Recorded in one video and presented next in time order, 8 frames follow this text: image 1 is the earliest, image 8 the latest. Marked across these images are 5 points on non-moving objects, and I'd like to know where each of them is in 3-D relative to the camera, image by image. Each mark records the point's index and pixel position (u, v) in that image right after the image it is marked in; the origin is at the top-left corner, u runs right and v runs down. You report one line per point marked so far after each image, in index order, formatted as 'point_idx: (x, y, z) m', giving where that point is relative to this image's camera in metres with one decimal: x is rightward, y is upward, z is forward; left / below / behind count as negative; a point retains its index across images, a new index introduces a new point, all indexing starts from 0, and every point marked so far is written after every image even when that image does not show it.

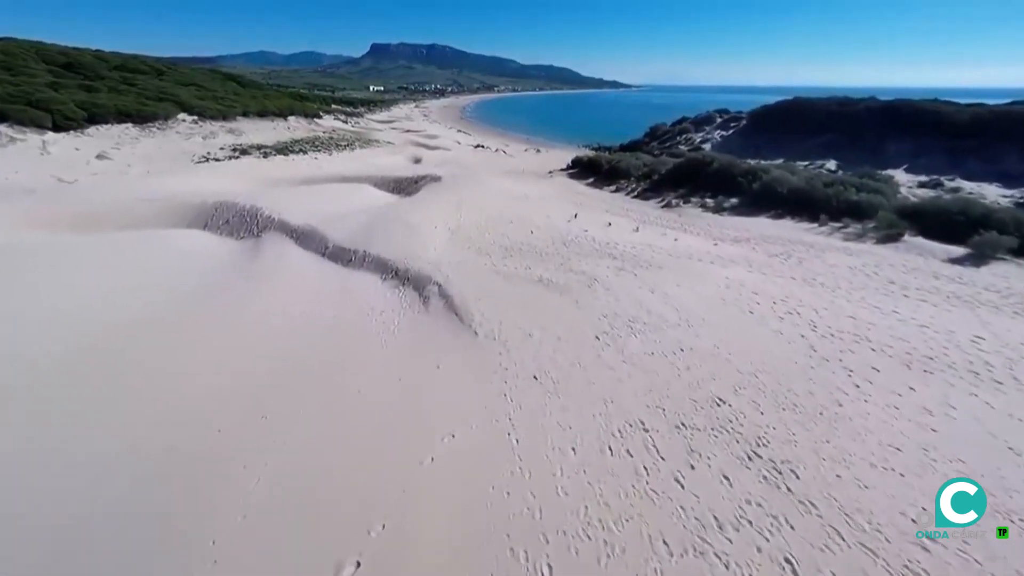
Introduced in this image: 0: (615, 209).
0: (+5.6, +4.2, +20.0) m
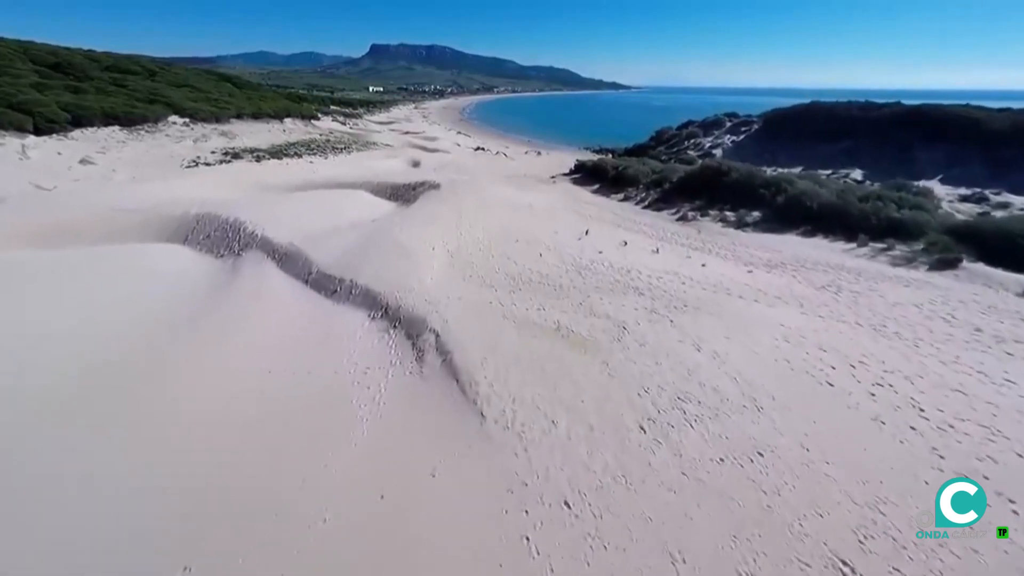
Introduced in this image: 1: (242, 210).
0: (+5.9, +3.2, +18.6) m
1: (-14.8, +4.4, +19.8) m
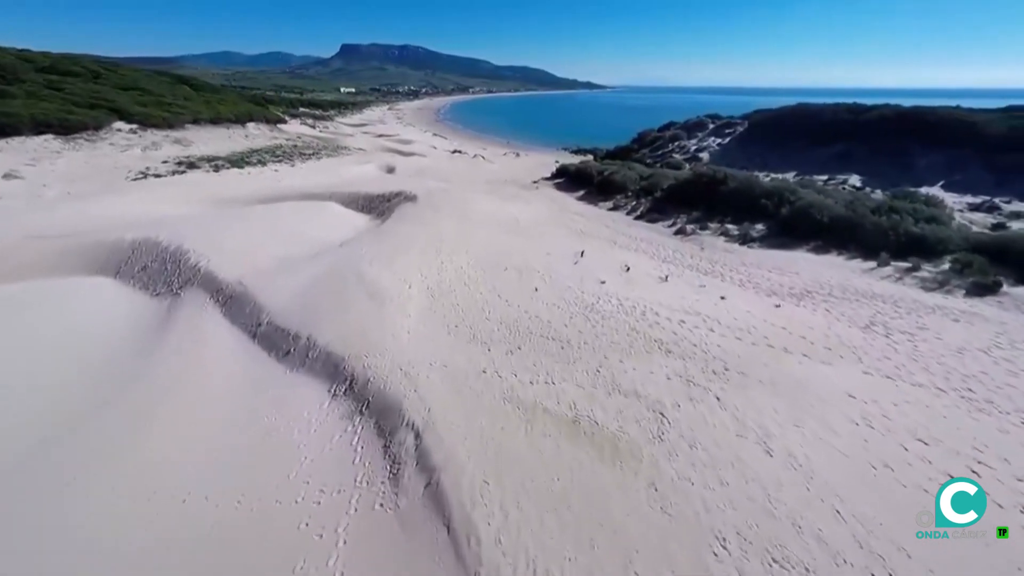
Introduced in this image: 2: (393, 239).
0: (+5.2, +2.2, +17.1) m
1: (-15.5, +2.7, +17.3) m
2: (-5.2, +2.2, +15.9) m
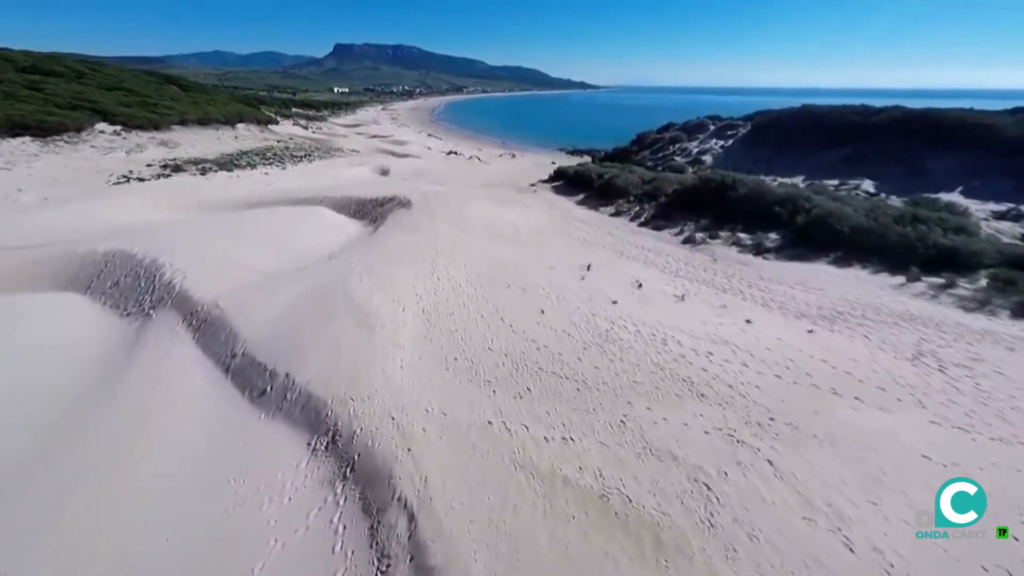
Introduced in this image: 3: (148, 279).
0: (+5.2, +1.7, +16.2) m
1: (-15.5, +2.1, +16.1) m
2: (-5.1, +1.5, +14.9) m
3: (-13.6, +0.3, +13.6) m
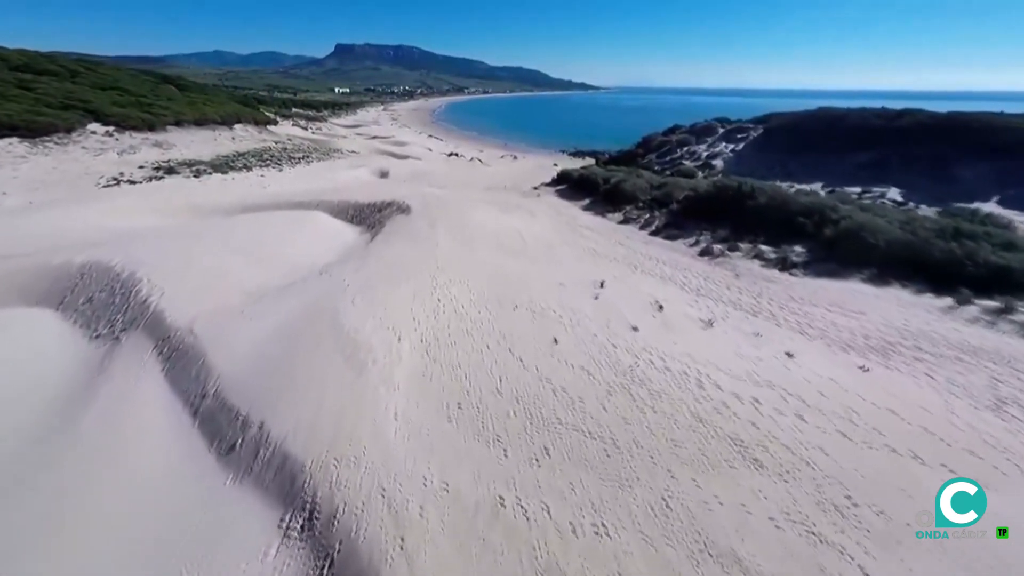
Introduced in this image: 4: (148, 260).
0: (+5.5, +1.0, +15.1) m
1: (-15.2, +1.5, +15.1) m
2: (-4.9, +0.9, +13.8) m
3: (-13.4, -0.3, +12.5) m
4: (-14.4, +1.1, +14.4) m
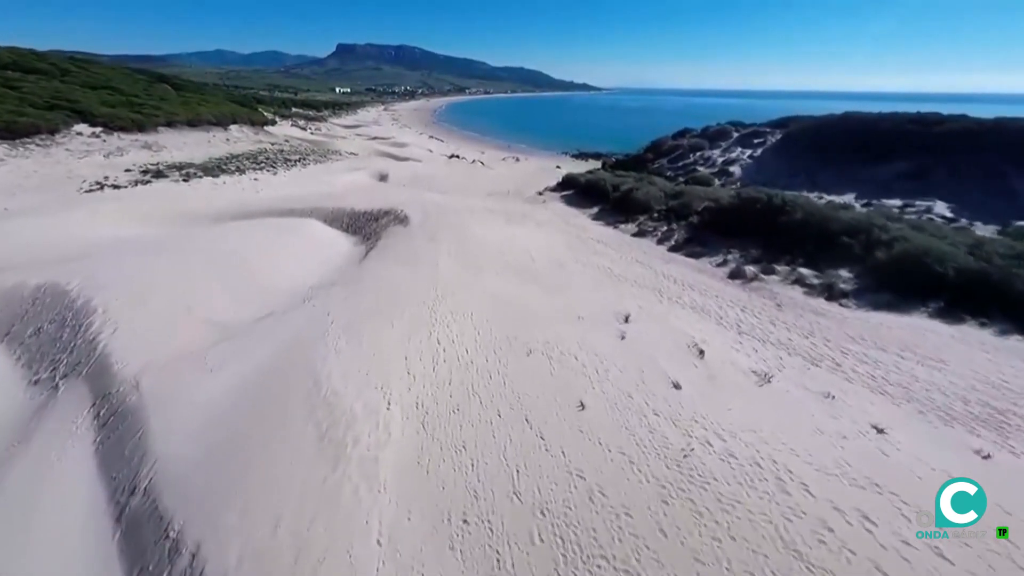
0: (+5.8, 0.0, +13.4) m
1: (-14.9, +0.5, +13.4) m
2: (-4.6, -0.1, +12.1) m
3: (-13.0, -1.2, +10.8) m
4: (-14.1, +0.2, +12.7) m
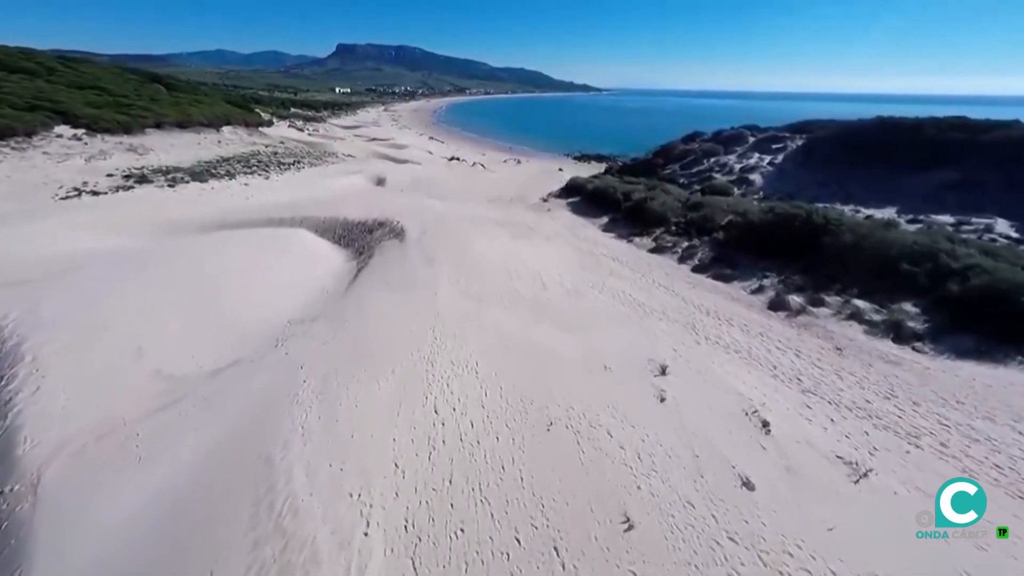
0: (+6.1, -1.2, +11.6) m
1: (-14.6, -0.6, +11.5) m
2: (-4.2, -1.2, +10.2) m
3: (-12.7, -2.3, +9.0) m
4: (-13.7, -0.9, +10.9) m
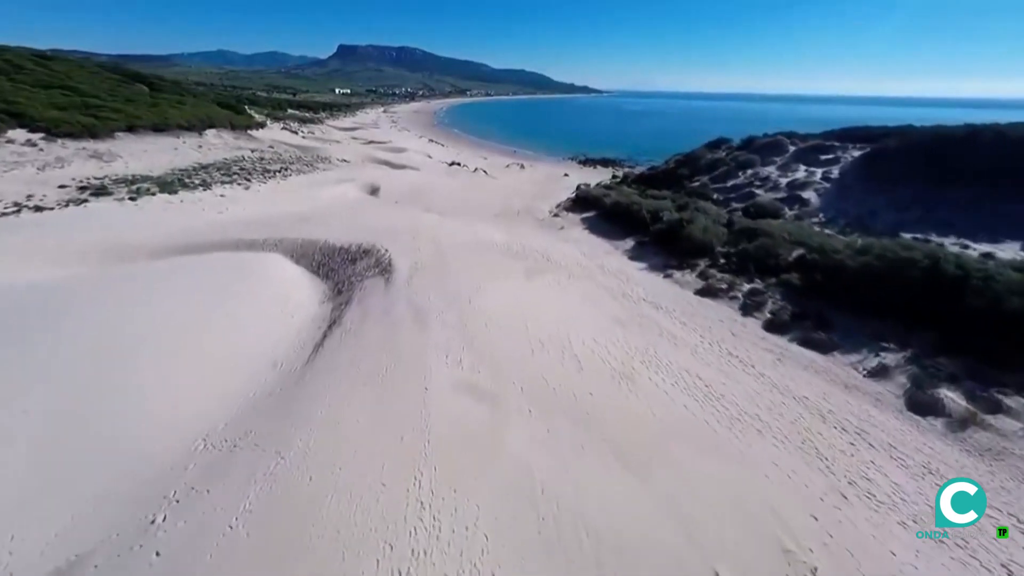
0: (+6.8, -3.4, +7.5) m
1: (-13.9, -2.7, +7.5) m
2: (-3.6, -3.4, +6.2) m
3: (-12.1, -4.5, +4.9) m
4: (-13.1, -3.1, +6.8) m
